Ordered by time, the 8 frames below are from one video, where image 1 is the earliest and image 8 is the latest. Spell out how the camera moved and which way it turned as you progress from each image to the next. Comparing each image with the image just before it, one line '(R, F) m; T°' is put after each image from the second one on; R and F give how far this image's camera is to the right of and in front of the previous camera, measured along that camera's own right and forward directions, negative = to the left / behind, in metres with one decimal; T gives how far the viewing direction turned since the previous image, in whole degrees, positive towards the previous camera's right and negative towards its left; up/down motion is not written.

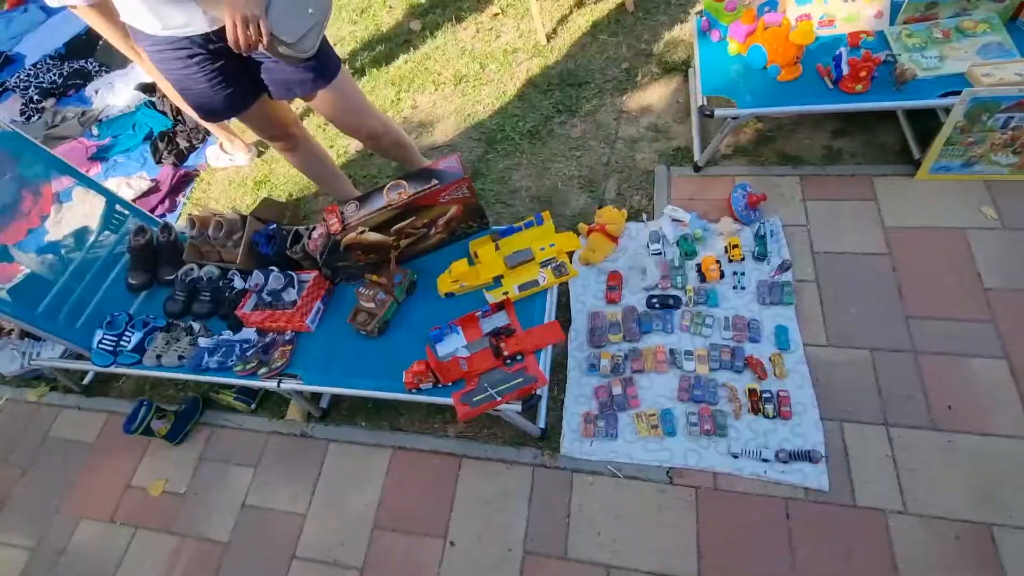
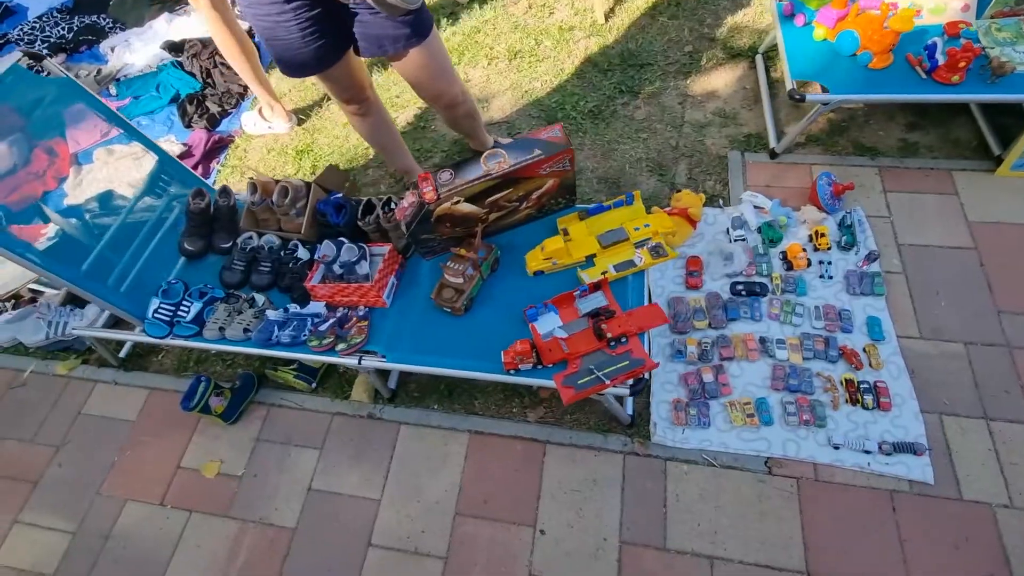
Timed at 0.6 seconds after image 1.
(-0.5, +0.1) m; +3°
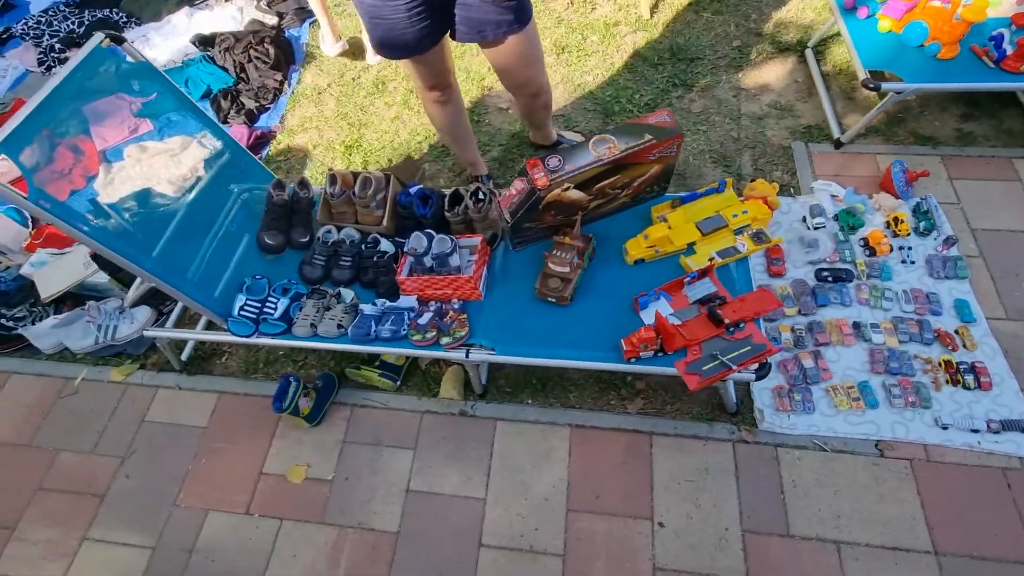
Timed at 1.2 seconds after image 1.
(-0.5, +0.1) m; +3°
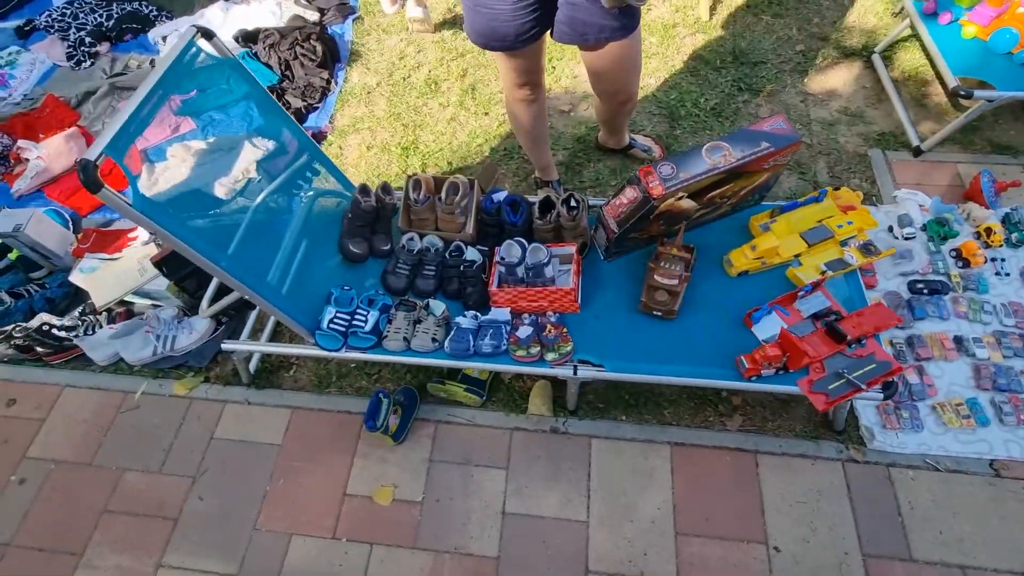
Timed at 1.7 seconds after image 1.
(-0.5, +0.1) m; +1°
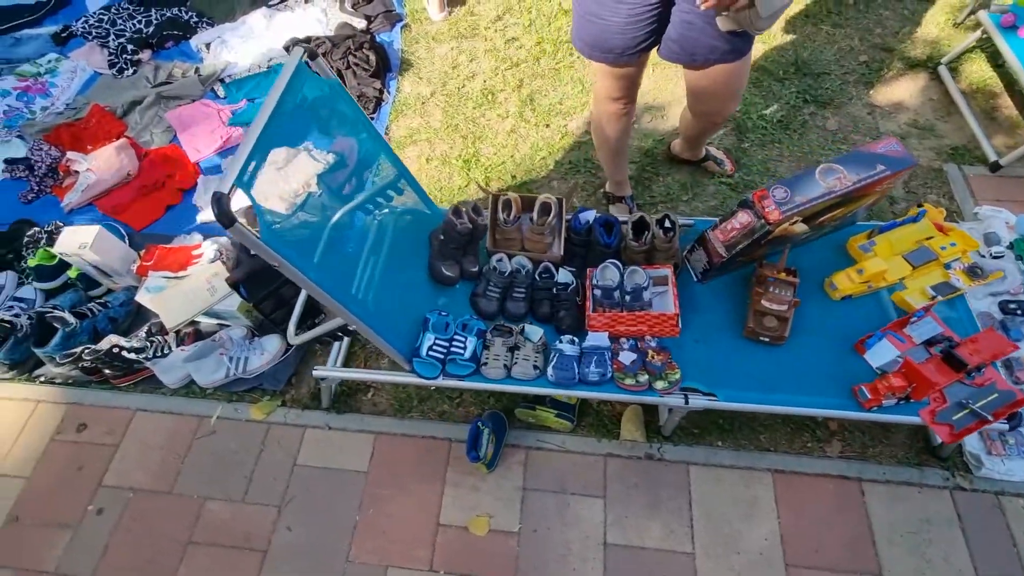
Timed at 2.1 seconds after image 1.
(-0.4, +0.1) m; 0°
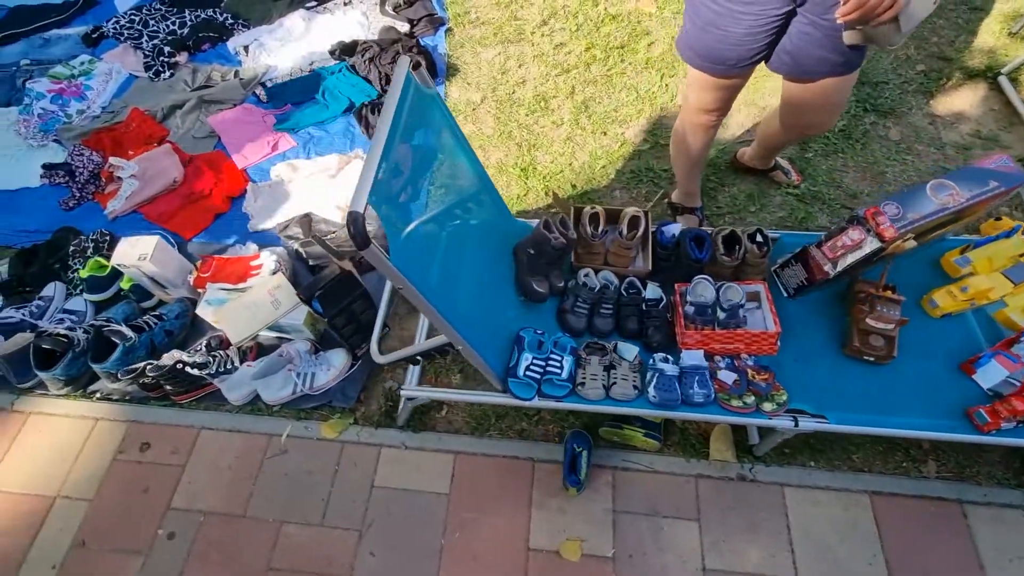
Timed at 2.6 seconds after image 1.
(-0.4, +0.1) m; +1°
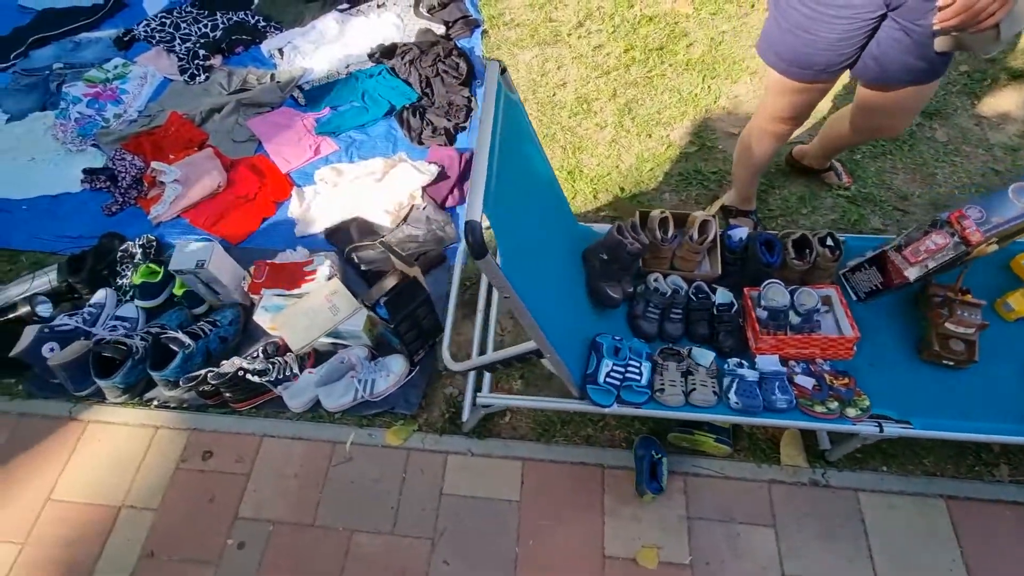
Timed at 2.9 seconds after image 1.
(-0.3, 0.0) m; 0°
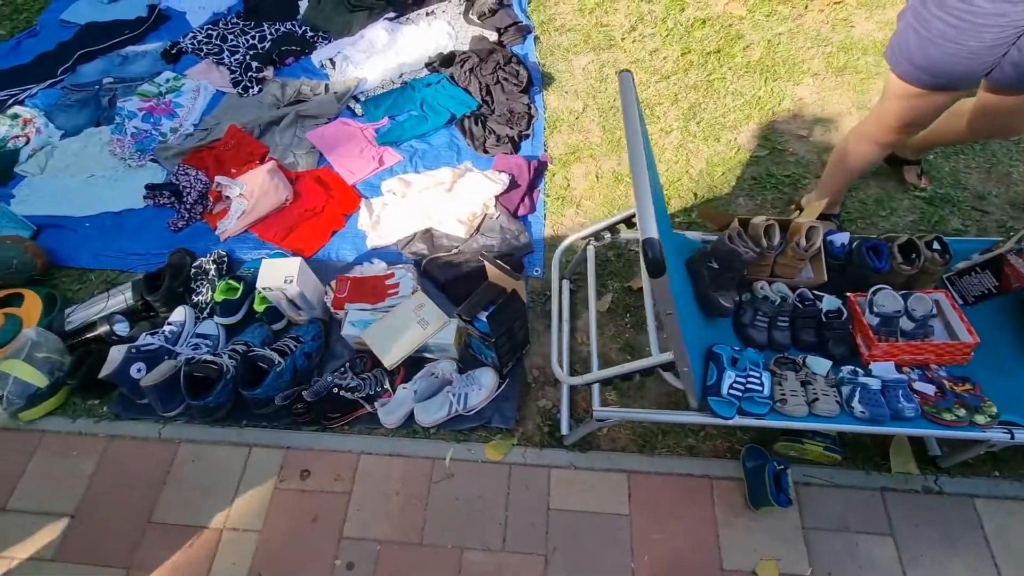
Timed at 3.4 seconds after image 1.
(-0.4, 0.0) m; 0°
